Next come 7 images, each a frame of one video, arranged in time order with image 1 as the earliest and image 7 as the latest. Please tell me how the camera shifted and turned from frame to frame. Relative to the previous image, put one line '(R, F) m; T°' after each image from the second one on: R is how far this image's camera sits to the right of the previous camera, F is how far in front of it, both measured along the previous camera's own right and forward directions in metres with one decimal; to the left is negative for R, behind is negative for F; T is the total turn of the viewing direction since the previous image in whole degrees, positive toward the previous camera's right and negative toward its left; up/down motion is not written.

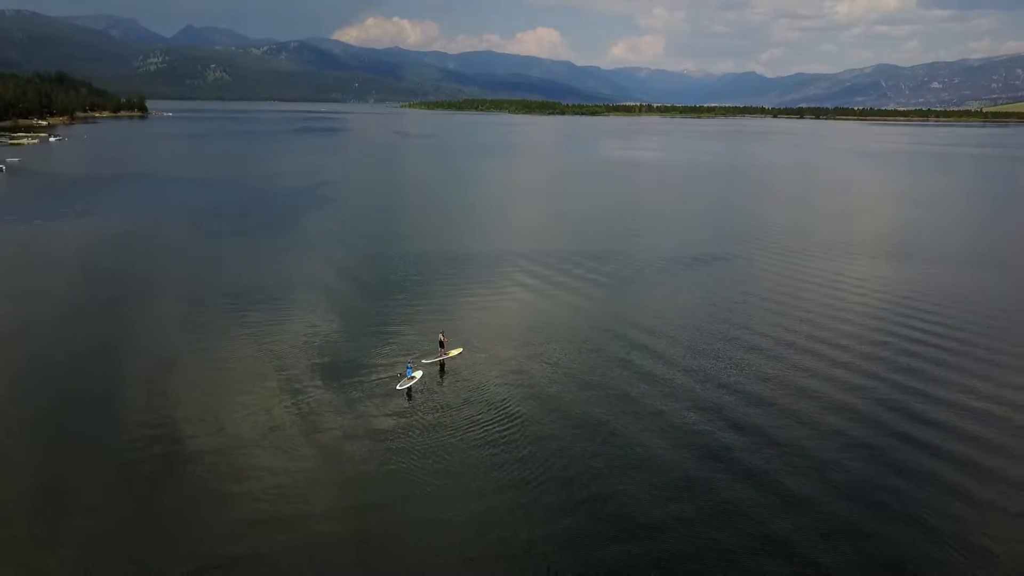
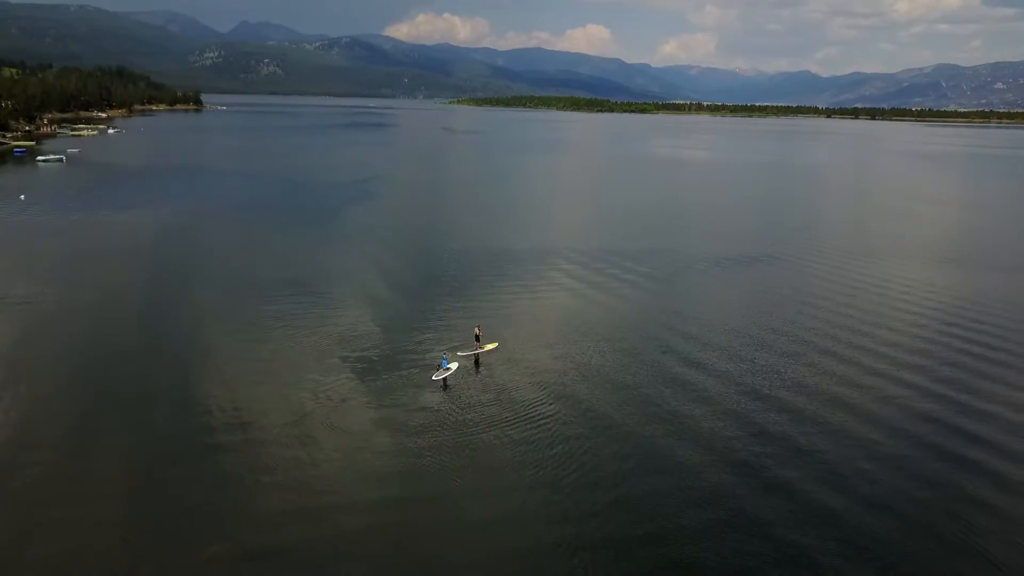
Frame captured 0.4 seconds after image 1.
(+0.1, 0.0) m; -3°
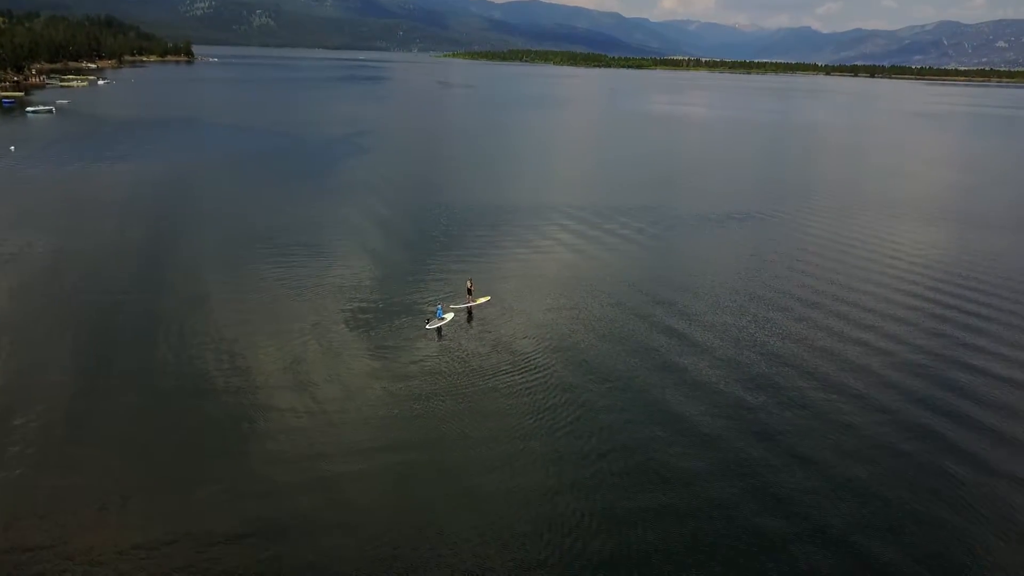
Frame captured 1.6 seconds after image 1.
(0.0, -0.1) m; 0°
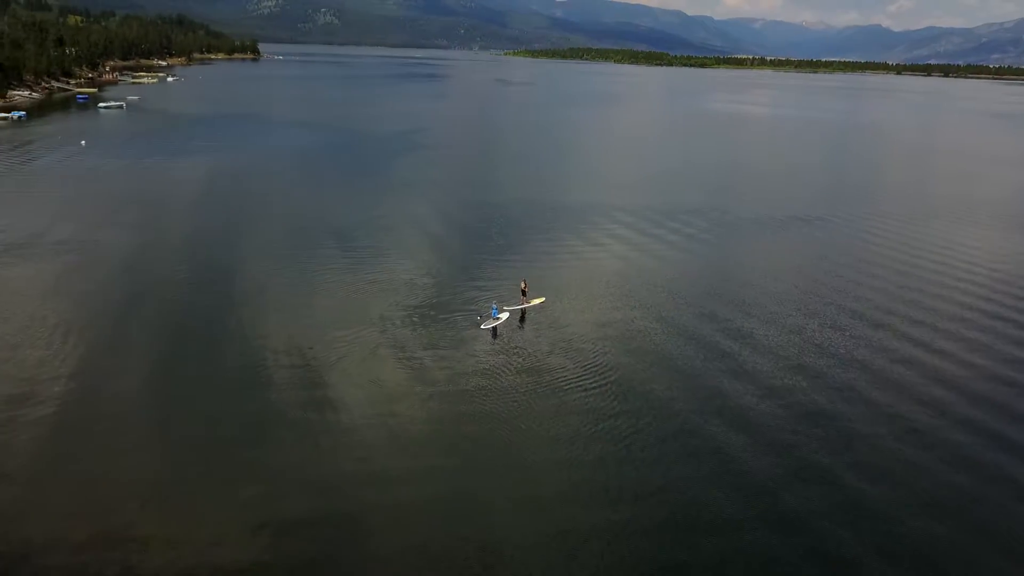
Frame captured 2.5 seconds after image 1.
(0.0, +0.3) m; -4°
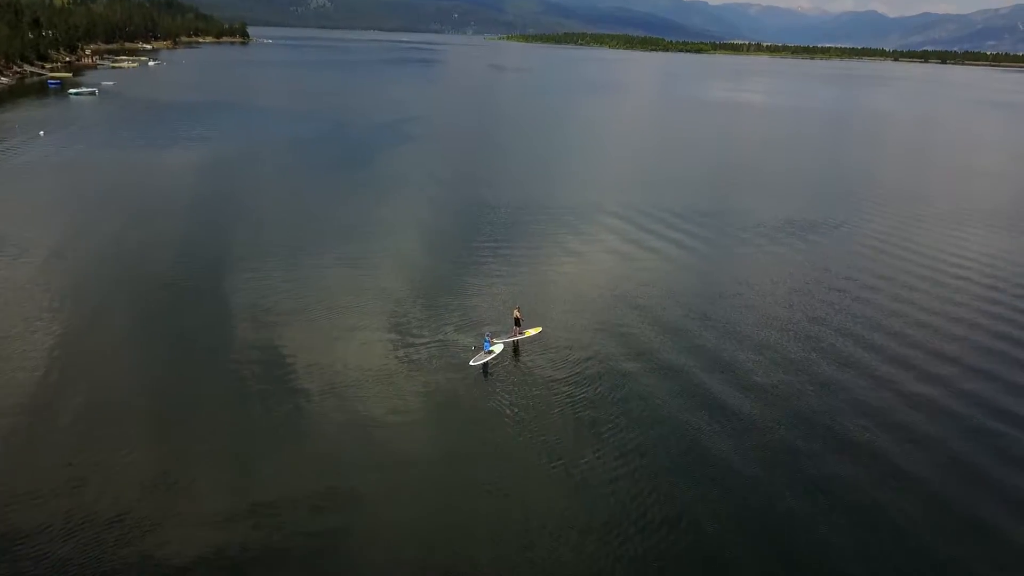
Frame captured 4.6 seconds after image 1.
(0.0, +1.8) m; 0°
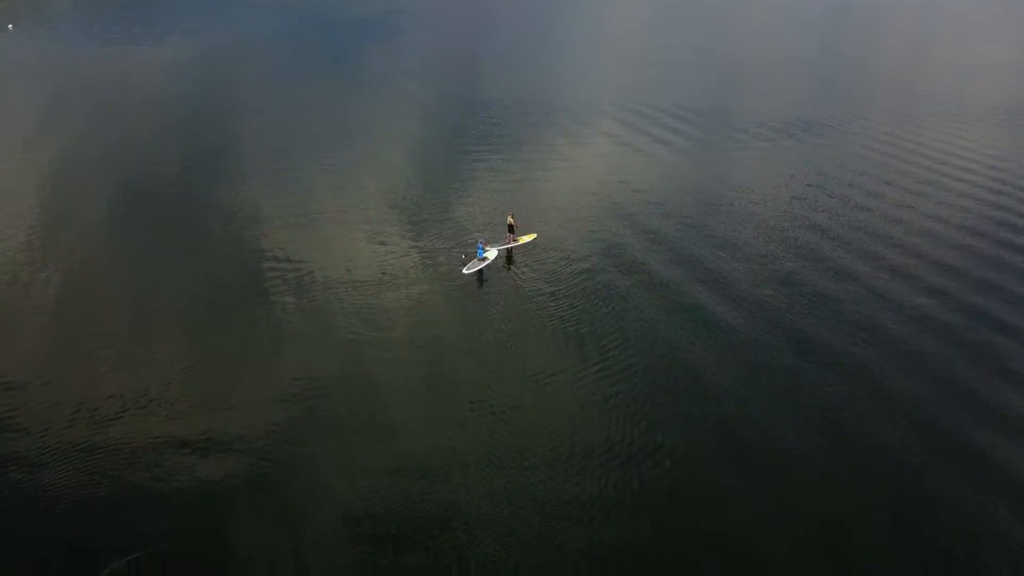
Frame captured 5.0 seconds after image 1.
(0.0, +0.3) m; +1°
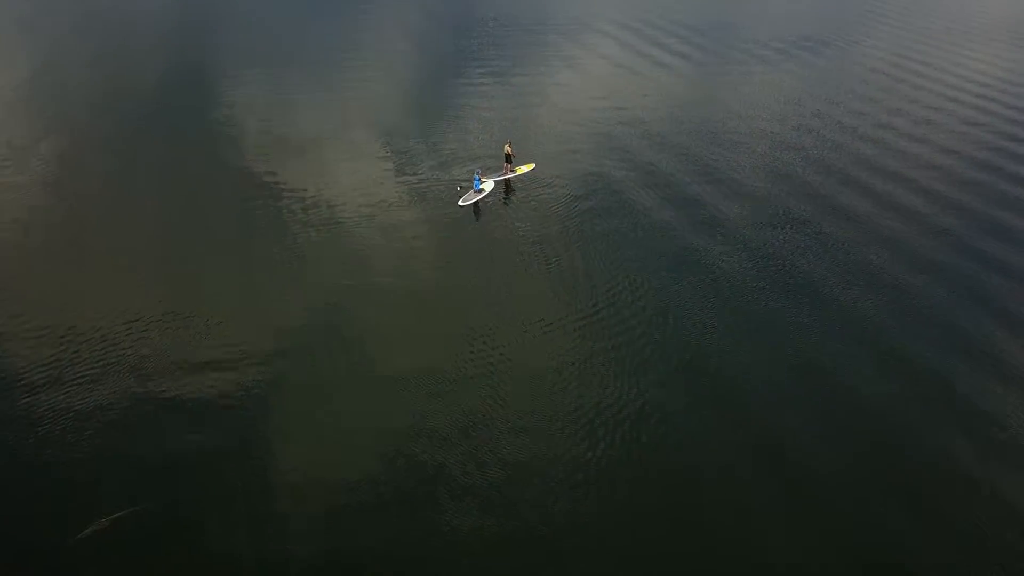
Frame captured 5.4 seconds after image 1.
(0.0, +0.5) m; 0°
